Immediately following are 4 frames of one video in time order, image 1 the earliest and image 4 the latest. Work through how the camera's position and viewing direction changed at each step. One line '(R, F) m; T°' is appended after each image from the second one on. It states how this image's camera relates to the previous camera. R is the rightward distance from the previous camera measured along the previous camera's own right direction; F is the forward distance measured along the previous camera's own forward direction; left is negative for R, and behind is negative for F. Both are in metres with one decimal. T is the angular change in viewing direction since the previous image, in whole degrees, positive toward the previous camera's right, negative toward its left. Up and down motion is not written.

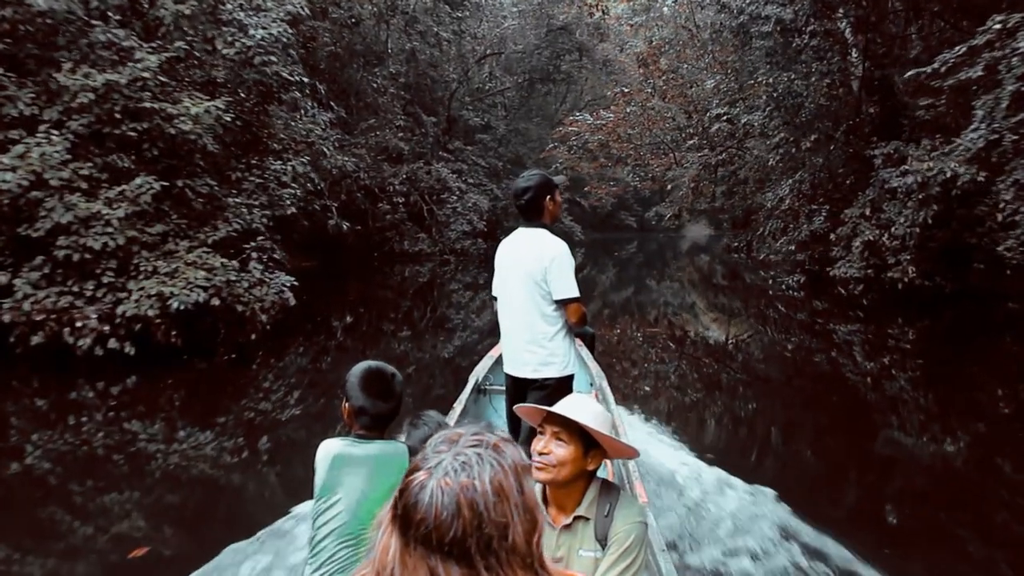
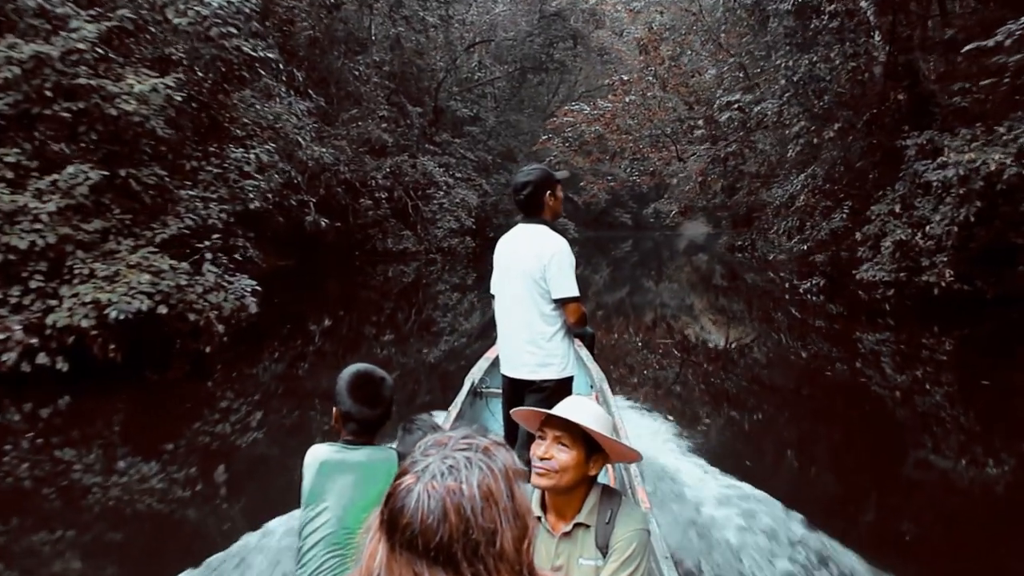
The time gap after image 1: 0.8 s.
(0.0, +0.6) m; 0°
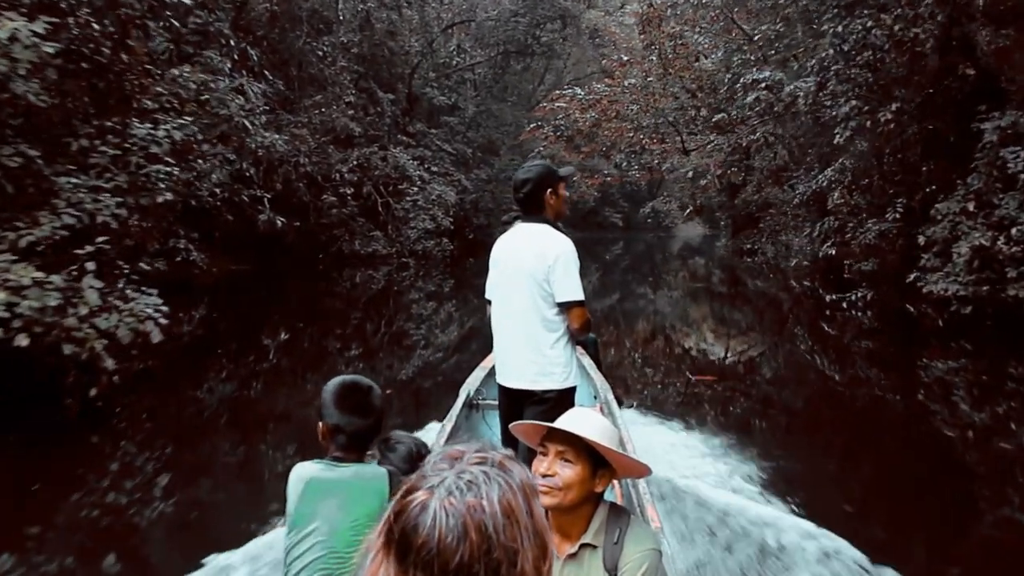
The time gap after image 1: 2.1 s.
(0.0, +1.0) m; +1°
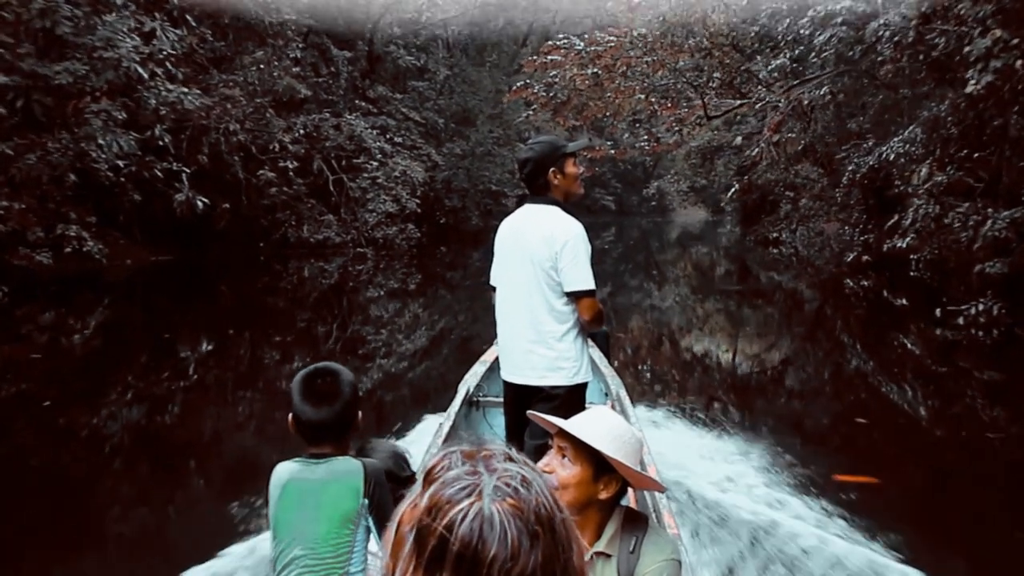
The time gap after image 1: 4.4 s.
(0.0, +1.4) m; +1°
